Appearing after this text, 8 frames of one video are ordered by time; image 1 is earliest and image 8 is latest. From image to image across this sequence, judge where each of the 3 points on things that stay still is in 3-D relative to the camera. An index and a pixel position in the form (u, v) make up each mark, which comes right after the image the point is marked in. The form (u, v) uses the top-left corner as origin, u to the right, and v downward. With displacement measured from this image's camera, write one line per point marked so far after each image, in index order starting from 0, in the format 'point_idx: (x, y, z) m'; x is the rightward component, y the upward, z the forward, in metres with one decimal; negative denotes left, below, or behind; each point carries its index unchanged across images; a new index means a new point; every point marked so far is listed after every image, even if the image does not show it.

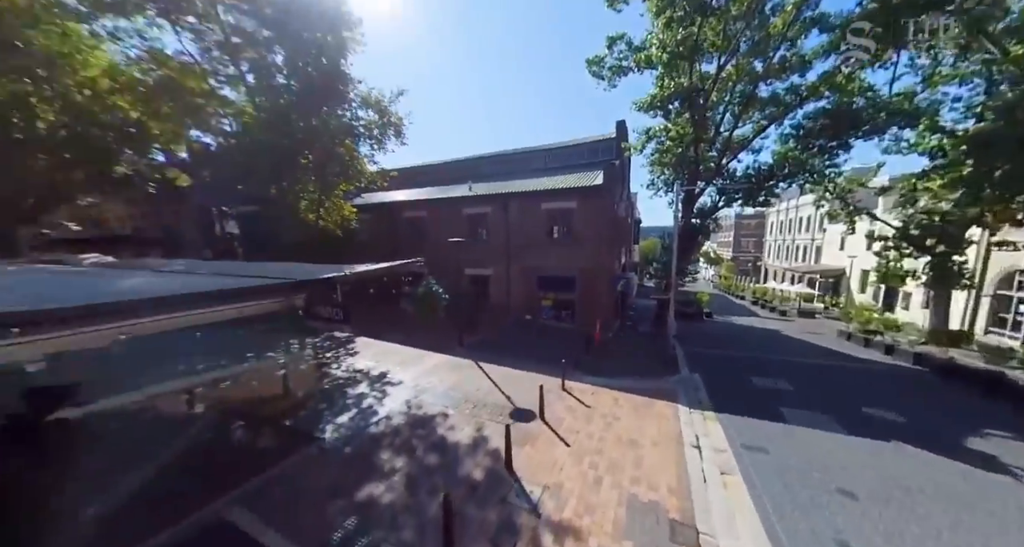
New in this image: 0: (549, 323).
0: (+0.9, -1.9, +16.1) m
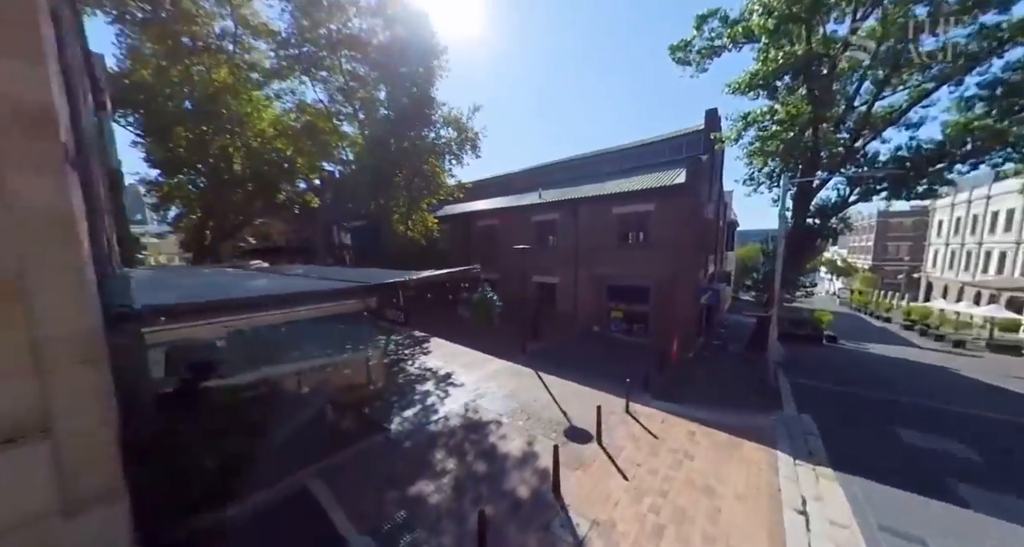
0: (+3.9, -2.3, +14.8) m
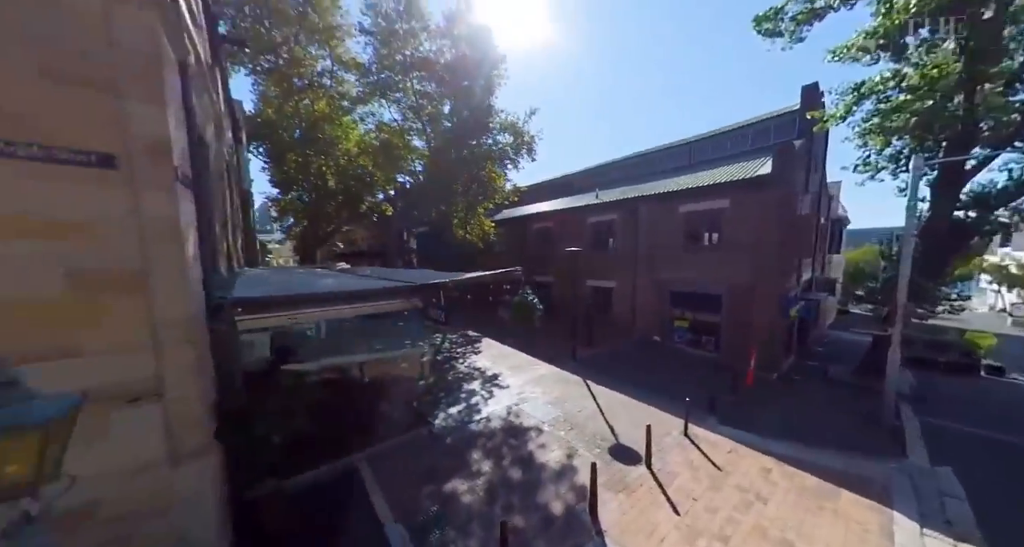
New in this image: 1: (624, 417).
0: (+5.8, -2.6, +13.1) m
1: (+2.4, -3.1, +8.0) m
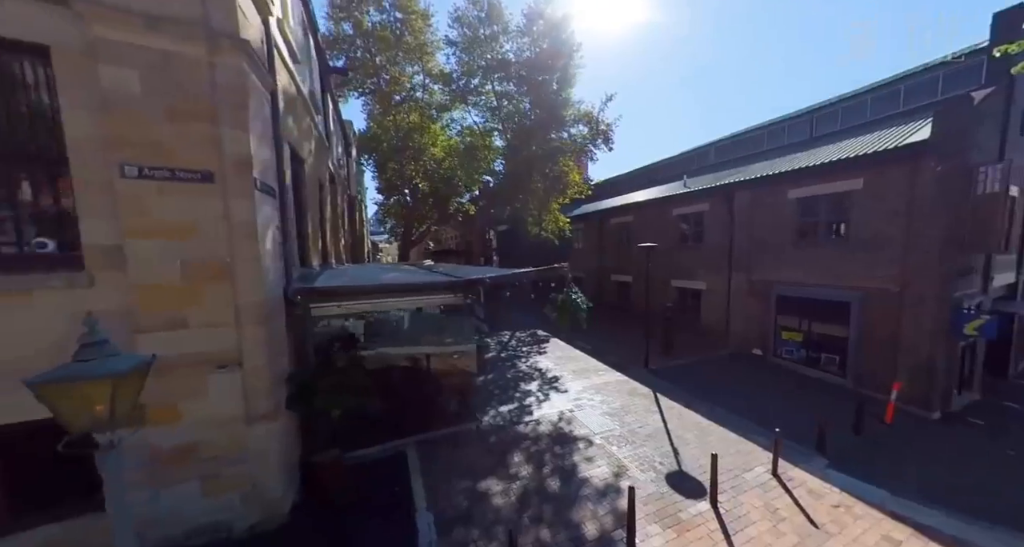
0: (+8.0, -2.6, +10.8) m
1: (+3.3, -3.1, +6.8) m
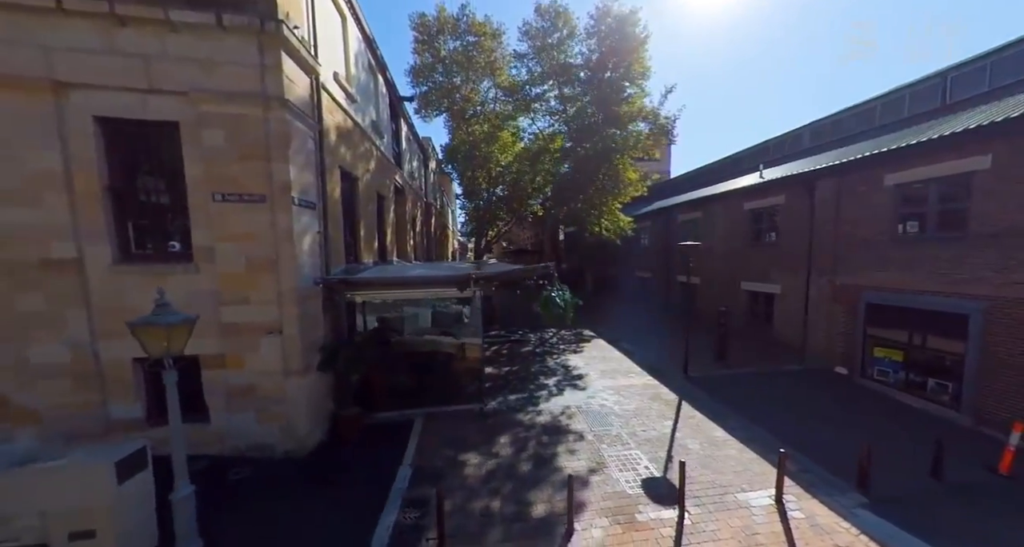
0: (+8.8, -2.7, +8.8) m
1: (+3.1, -3.1, +6.3) m
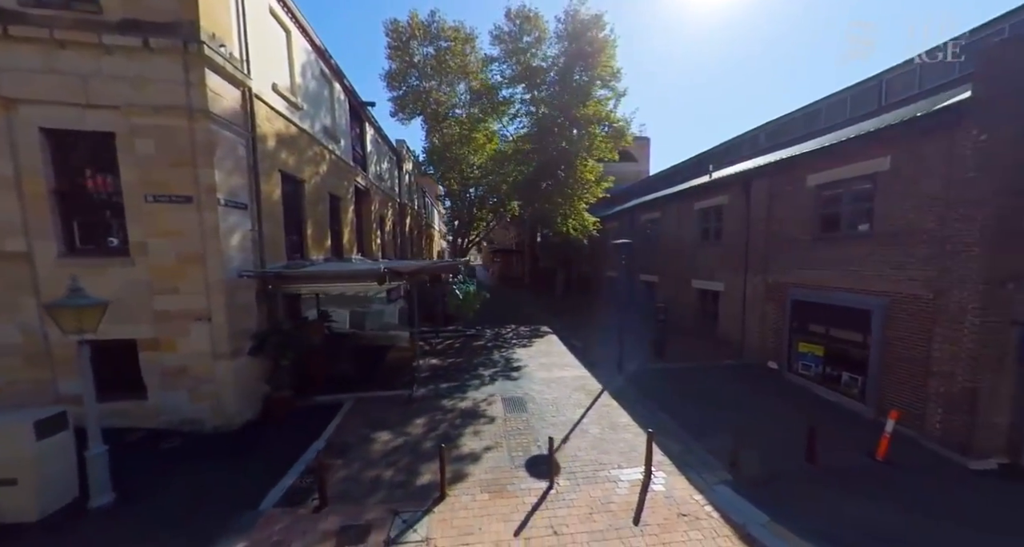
0: (+7.2, -2.7, +9.2) m
1: (+1.5, -3.0, +6.8) m
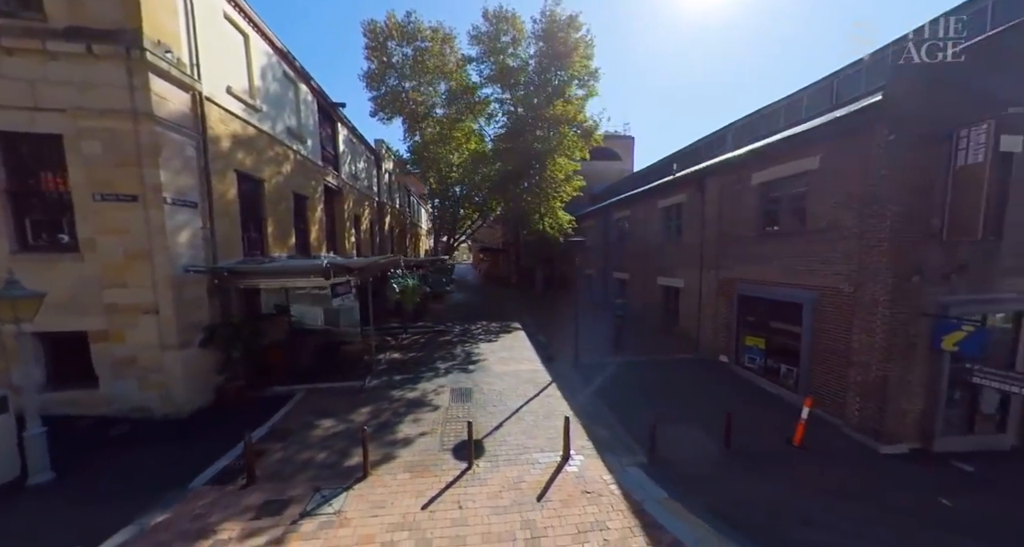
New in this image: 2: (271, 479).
0: (+6.0, -2.5, +9.5) m
1: (+0.3, -2.9, +7.1) m
2: (-3.5, -3.0, +5.4) m
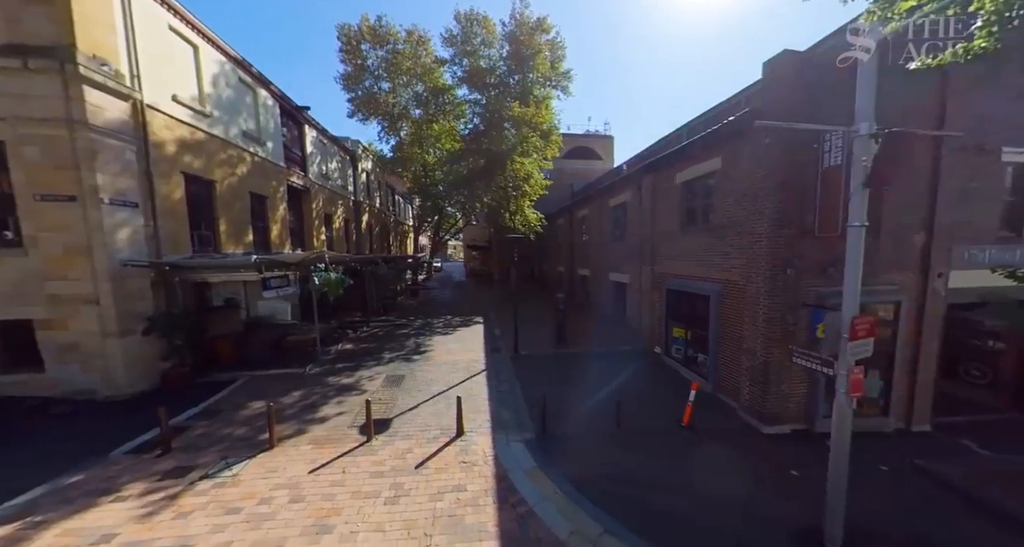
0: (+4.2, -2.4, +10.0) m
1: (-1.5, -2.8, +7.7) m
2: (-5.3, -2.9, +6.1) m
